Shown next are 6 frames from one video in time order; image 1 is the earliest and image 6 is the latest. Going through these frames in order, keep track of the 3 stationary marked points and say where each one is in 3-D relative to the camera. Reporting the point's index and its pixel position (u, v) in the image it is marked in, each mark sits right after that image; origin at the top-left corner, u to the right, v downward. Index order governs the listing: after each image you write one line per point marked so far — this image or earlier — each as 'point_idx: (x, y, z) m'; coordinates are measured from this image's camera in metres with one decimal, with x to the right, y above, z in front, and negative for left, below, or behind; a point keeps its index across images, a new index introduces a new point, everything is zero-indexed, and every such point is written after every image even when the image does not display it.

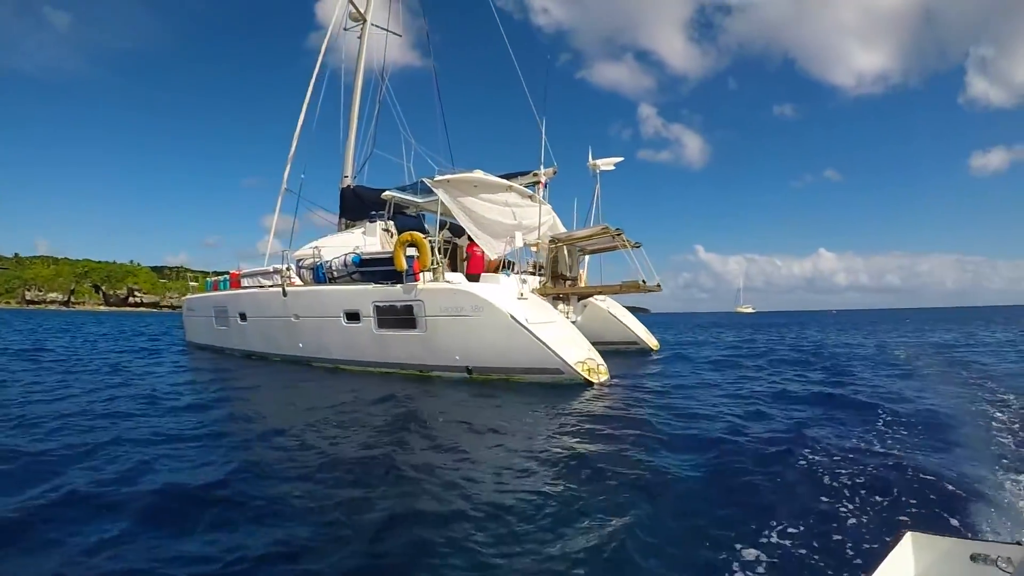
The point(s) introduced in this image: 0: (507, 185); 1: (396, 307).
0: (-0.1, +1.9, +9.9) m
1: (-1.8, -0.3, +8.2) m
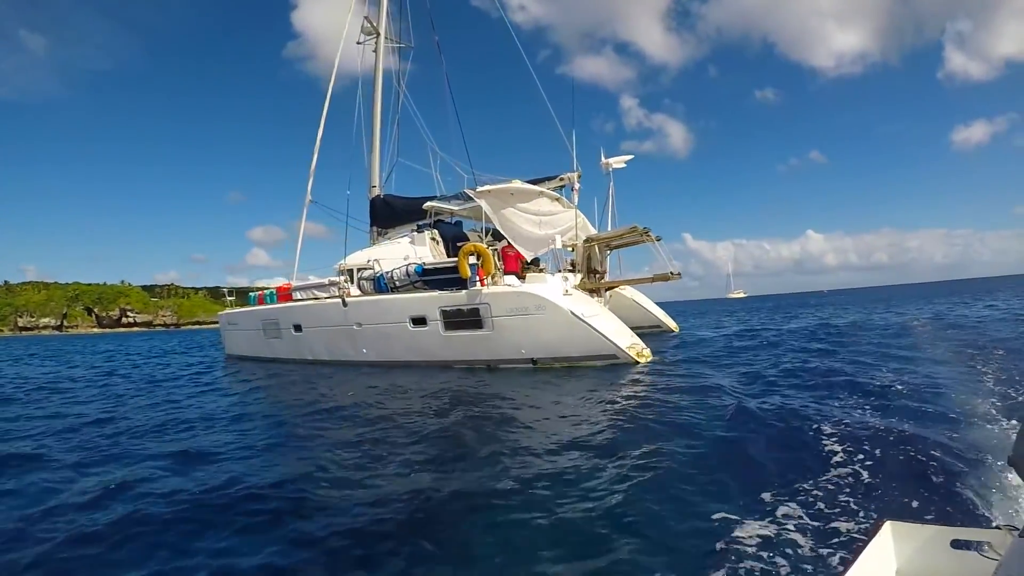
0: (+0.6, +2.0, +10.8) m
1: (-0.8, -0.4, +9.0) m
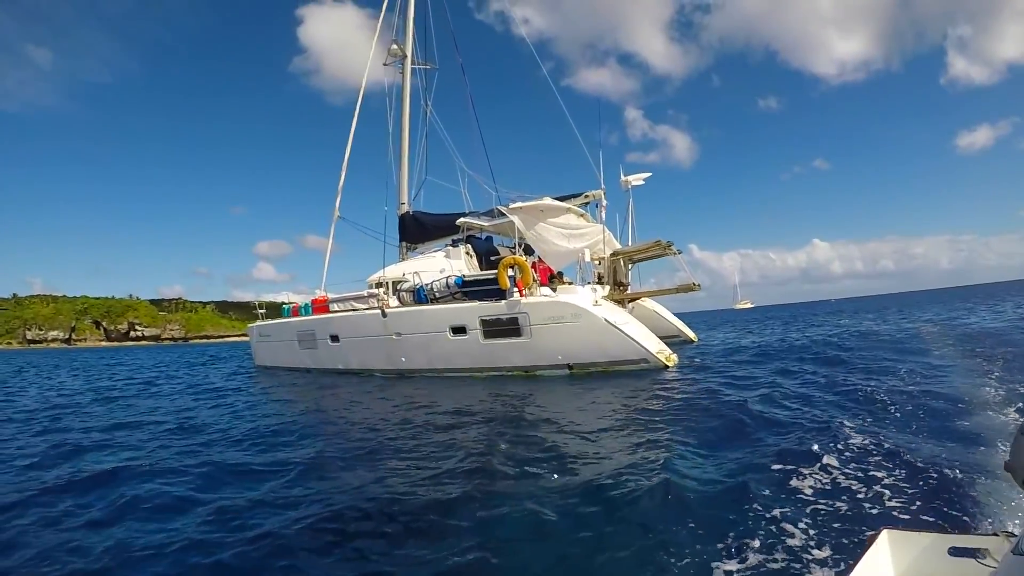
0: (+1.3, +1.7, +11.5) m
1: (-0.2, -0.6, +9.6) m
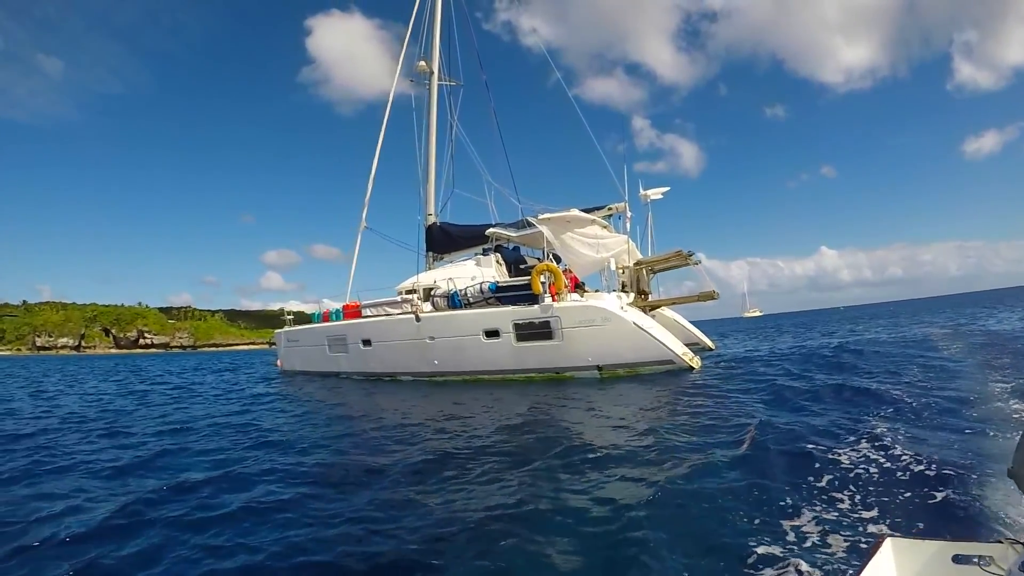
0: (+1.9, +1.6, +12.0) m
1: (+0.4, -0.7, +10.2) m
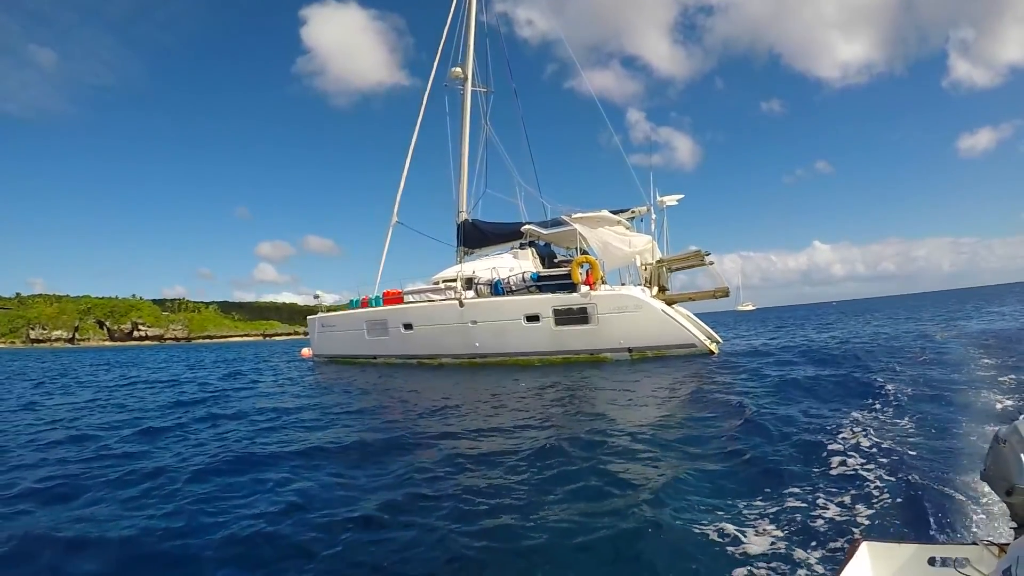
0: (+2.8, +1.8, +13.4) m
1: (+1.3, -0.4, +11.5) m
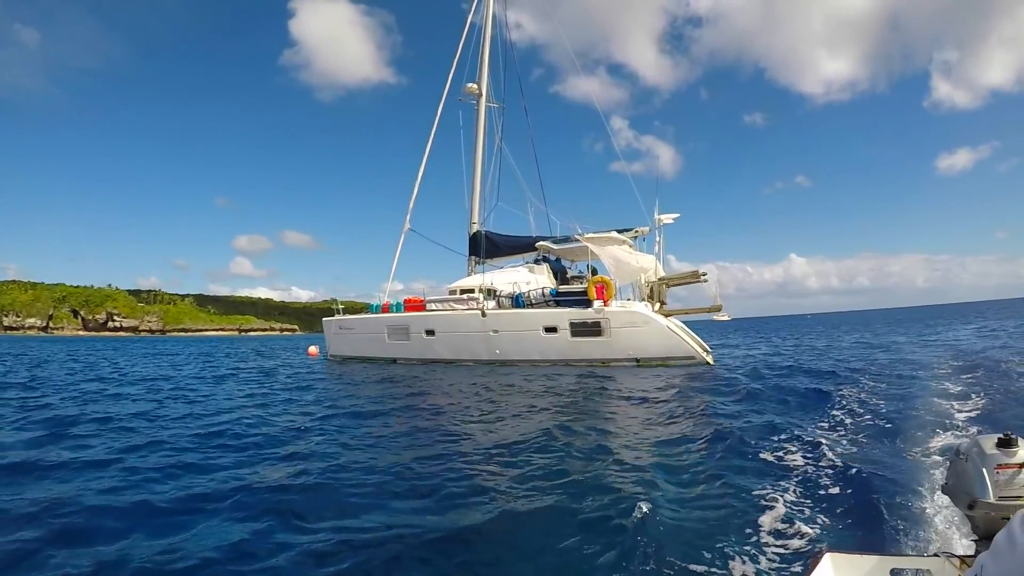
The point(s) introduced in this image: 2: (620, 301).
0: (+3.4, +1.4, +15.0) m
1: (+1.9, -0.8, +13.1) m
2: (+2.7, -0.3, +13.2) m
